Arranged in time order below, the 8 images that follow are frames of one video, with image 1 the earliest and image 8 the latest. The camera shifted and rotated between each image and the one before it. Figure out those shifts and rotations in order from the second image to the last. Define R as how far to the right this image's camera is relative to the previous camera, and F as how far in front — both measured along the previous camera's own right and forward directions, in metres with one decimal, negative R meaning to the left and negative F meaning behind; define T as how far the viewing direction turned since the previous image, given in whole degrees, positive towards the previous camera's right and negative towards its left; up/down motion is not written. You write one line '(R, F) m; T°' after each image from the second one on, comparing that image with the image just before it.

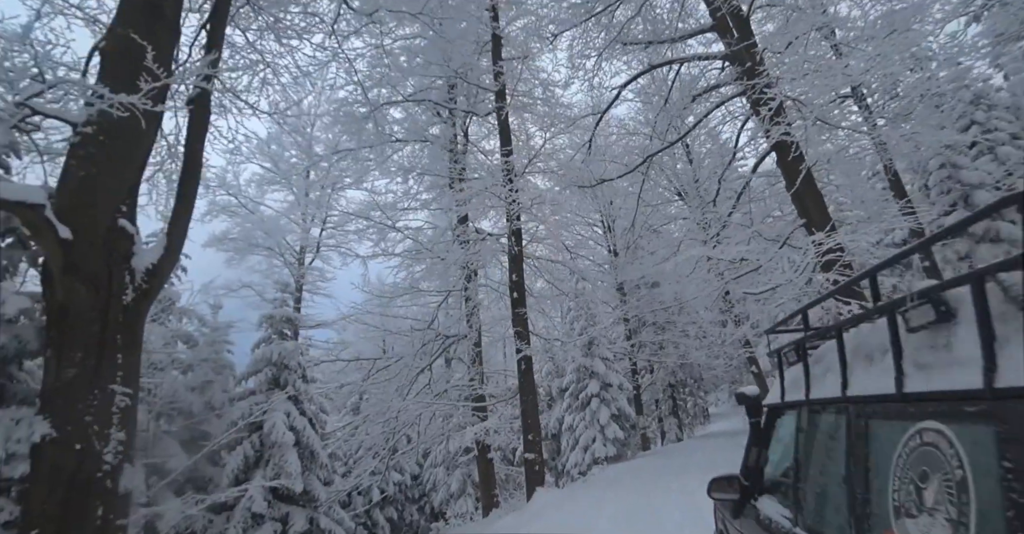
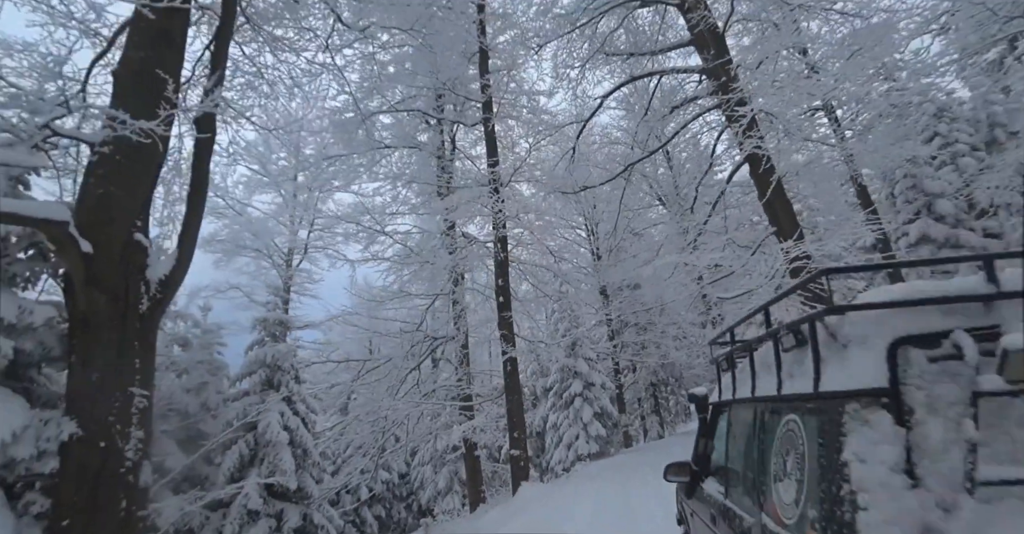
(-0.1, -0.2) m; +2°
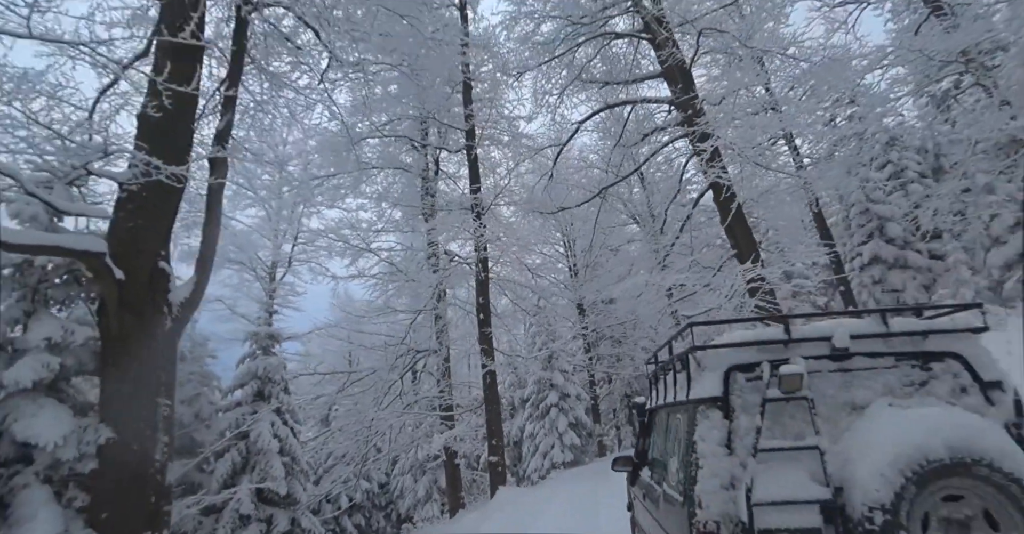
(0.0, -0.5) m; +2°
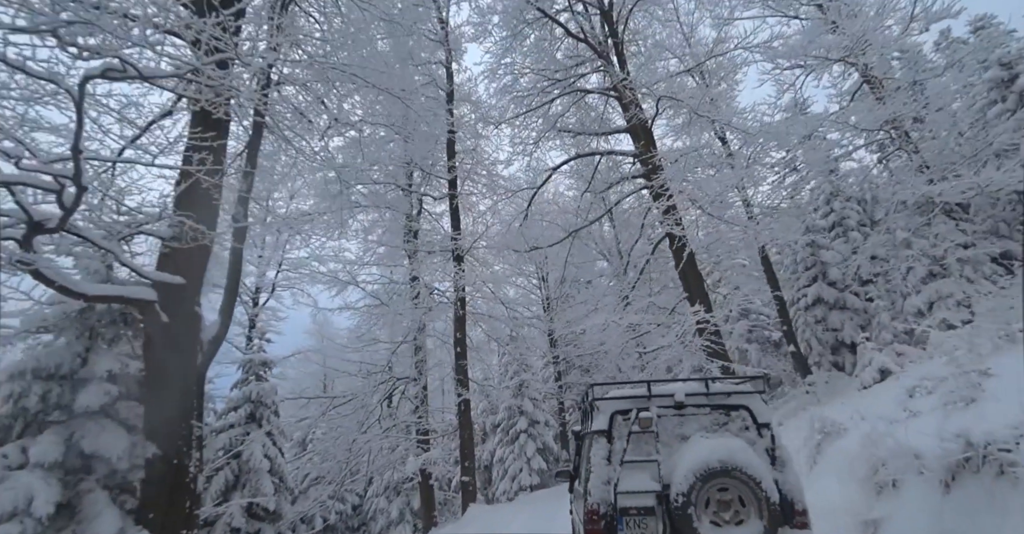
(0.0, -0.9) m; +3°
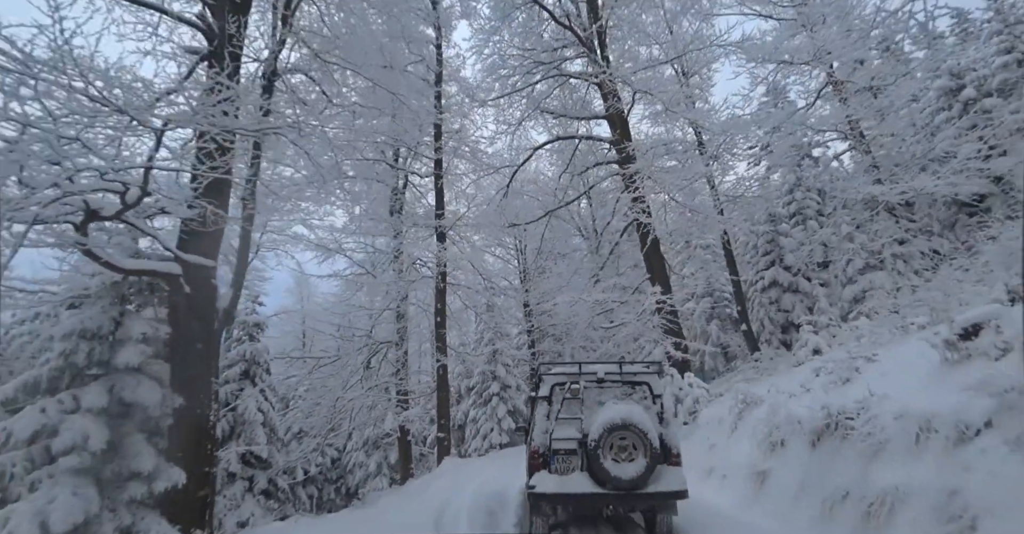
(+0.1, -0.8) m; +2°
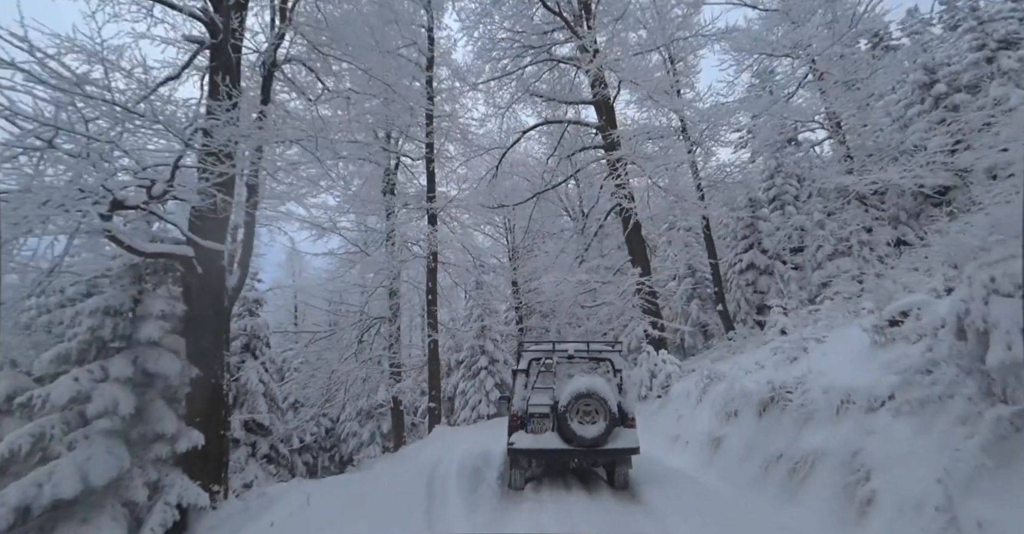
(0.0, -0.5) m; +1°
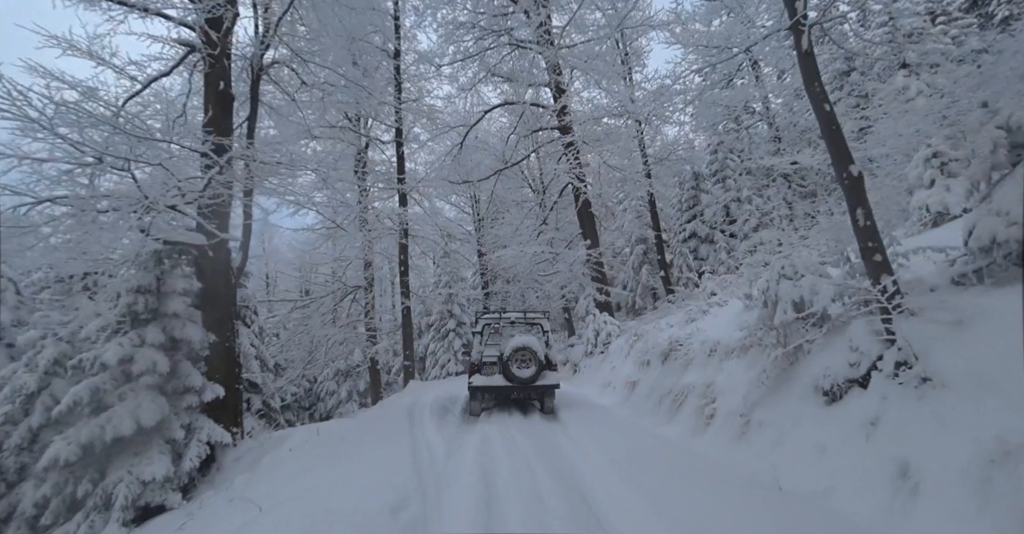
(+0.1, -1.3) m; +4°
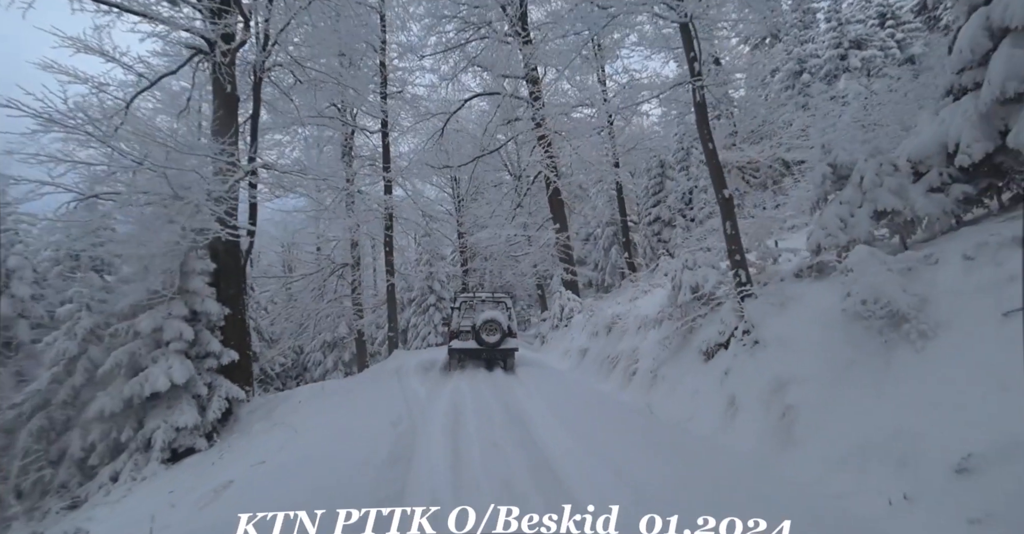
(+0.1, -1.2) m; +2°
